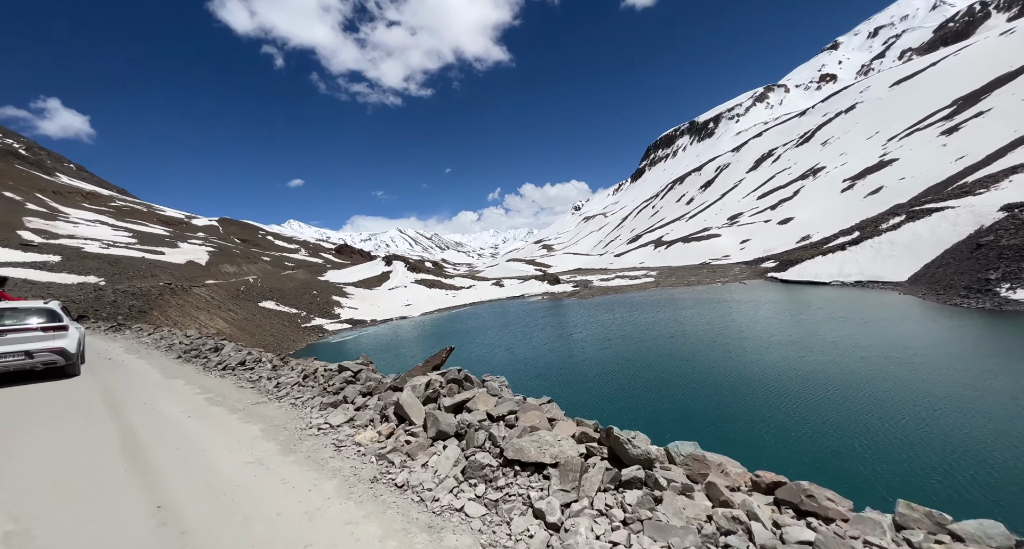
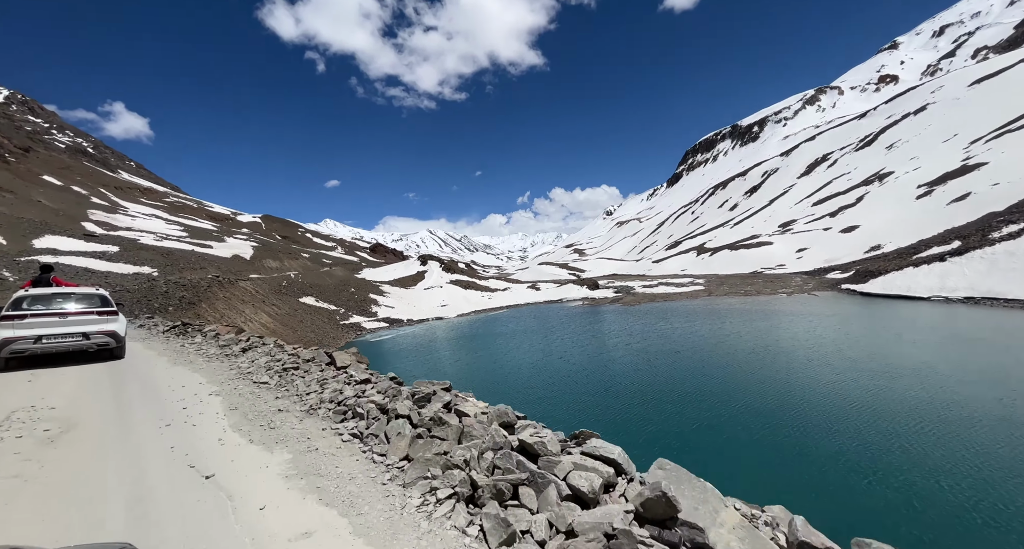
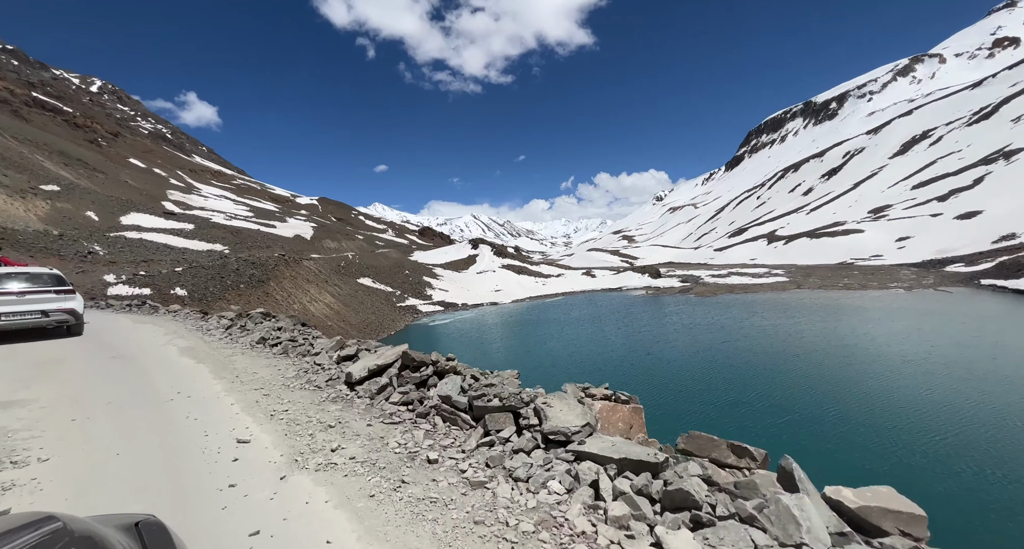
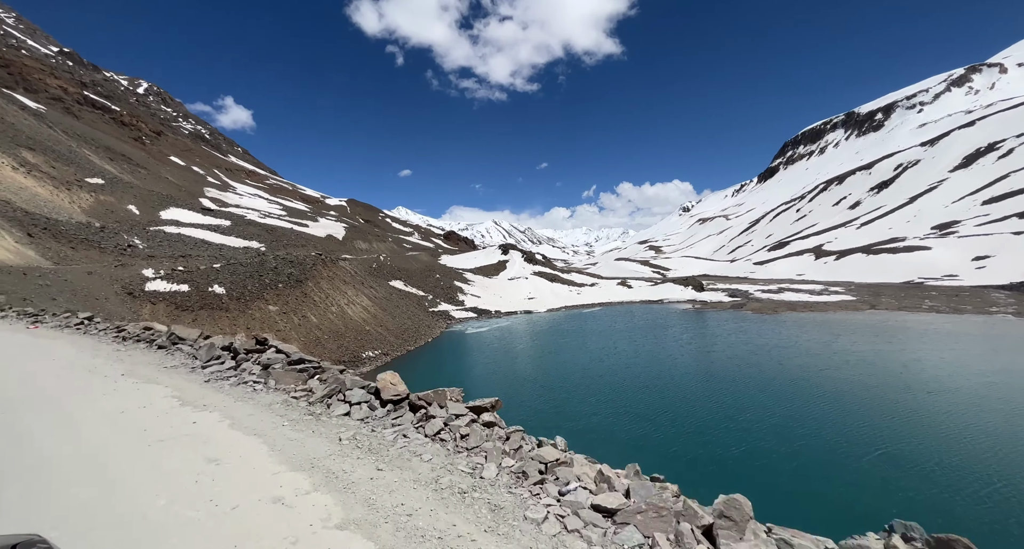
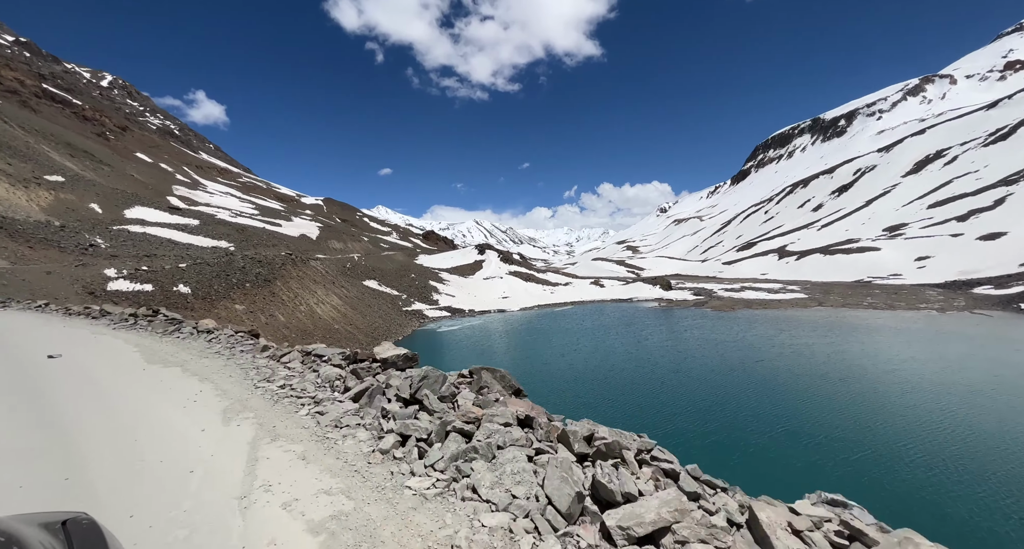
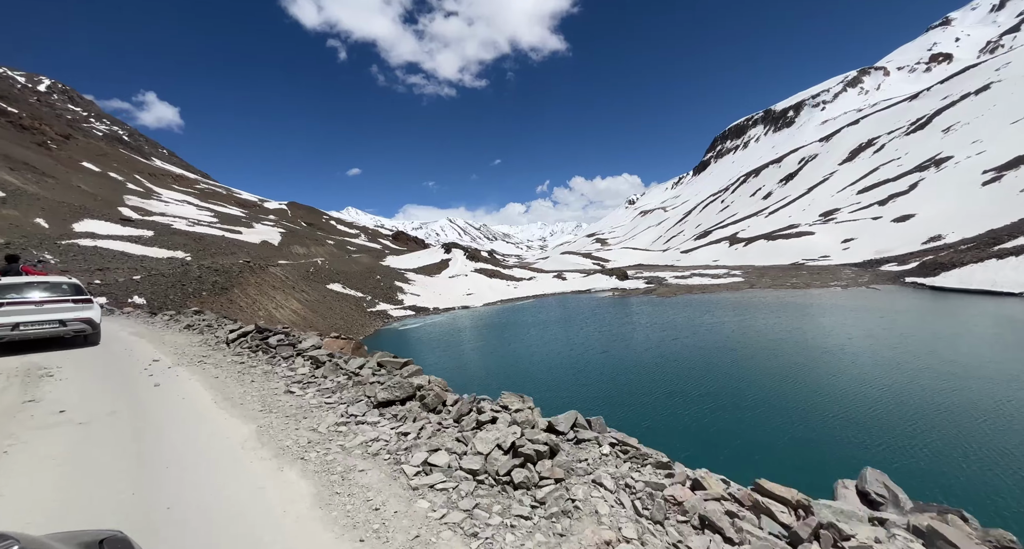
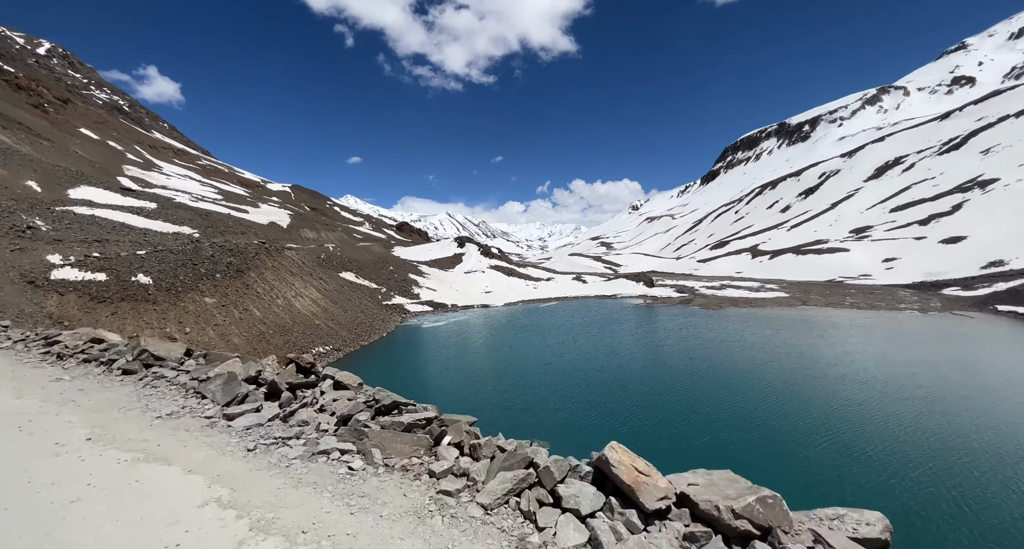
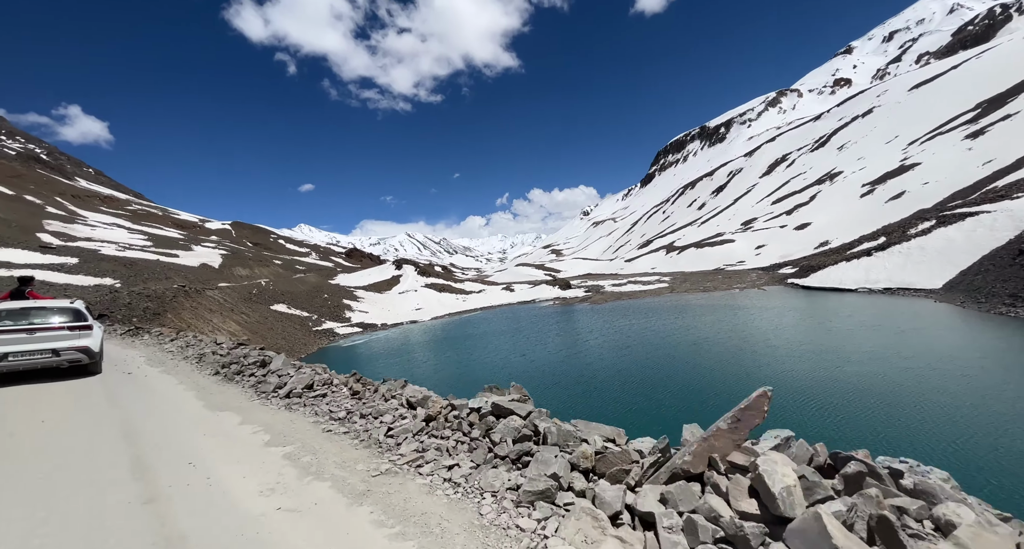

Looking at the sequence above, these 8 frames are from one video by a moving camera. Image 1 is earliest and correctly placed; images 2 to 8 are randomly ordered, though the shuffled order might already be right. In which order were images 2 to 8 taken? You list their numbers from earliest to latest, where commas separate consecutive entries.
8, 2, 6, 3, 5, 4, 7
